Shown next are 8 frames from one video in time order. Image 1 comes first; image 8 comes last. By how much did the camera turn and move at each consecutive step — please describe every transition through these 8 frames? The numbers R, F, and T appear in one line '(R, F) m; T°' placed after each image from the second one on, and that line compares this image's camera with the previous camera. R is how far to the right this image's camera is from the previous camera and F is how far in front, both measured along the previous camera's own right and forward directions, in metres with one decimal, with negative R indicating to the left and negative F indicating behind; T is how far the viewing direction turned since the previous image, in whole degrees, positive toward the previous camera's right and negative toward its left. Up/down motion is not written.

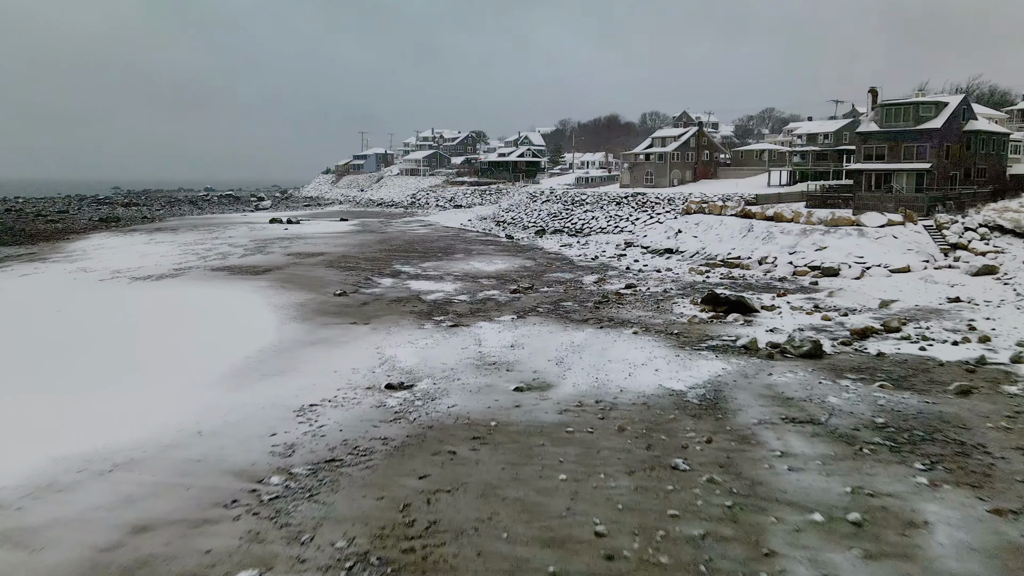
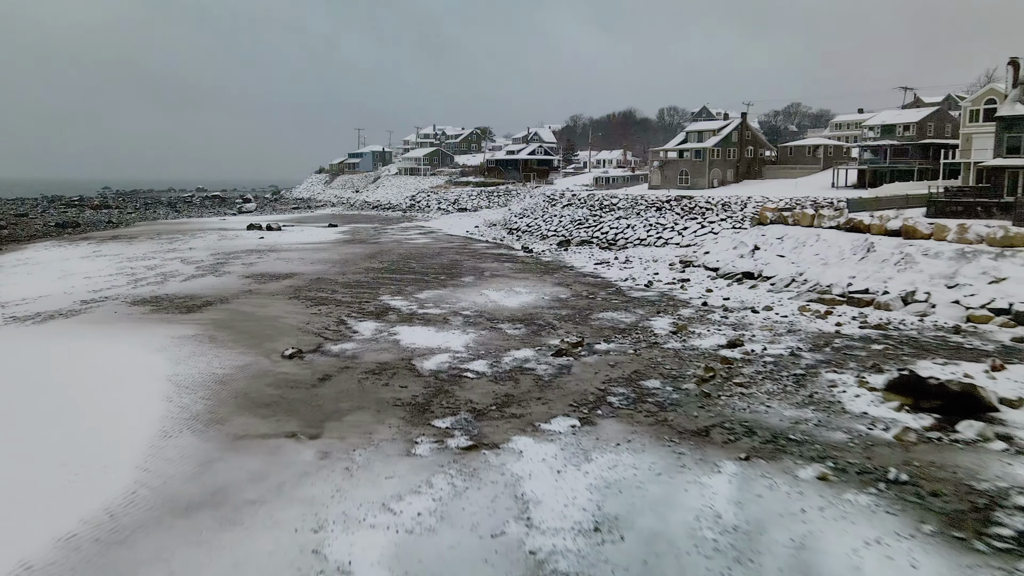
(-0.6, +6.1) m; 0°
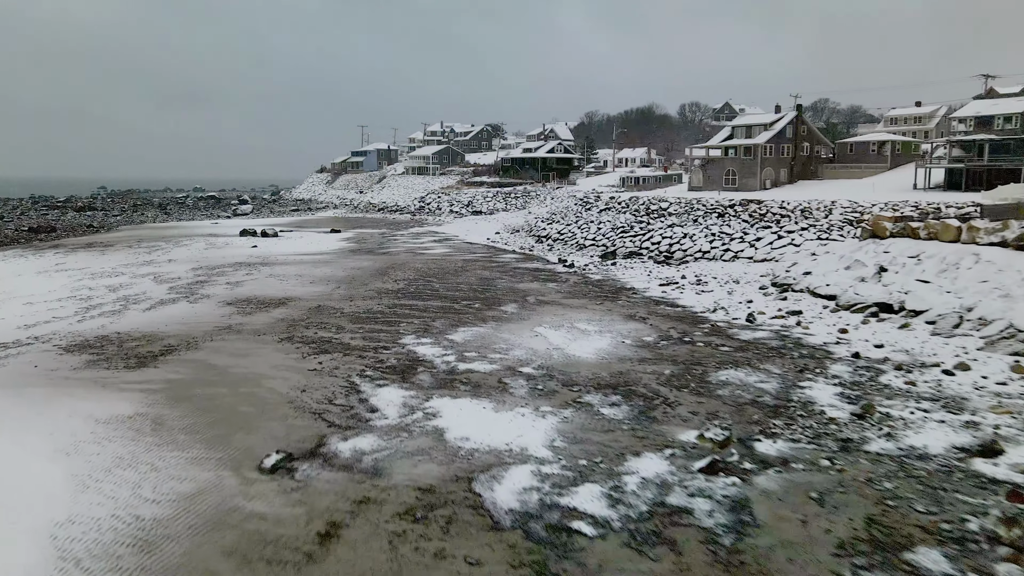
(-1.1, +4.4) m; 0°
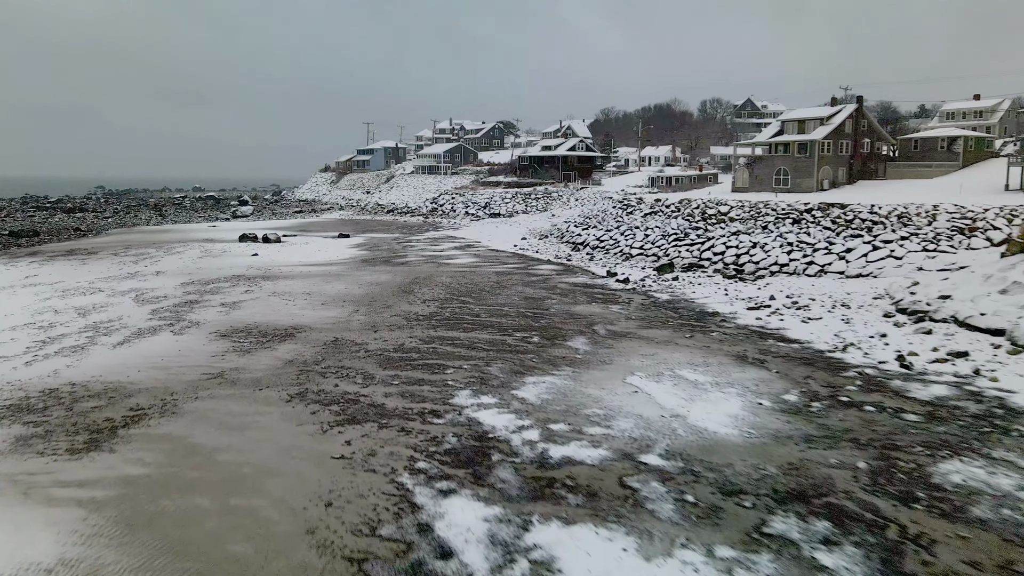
(-1.2, +3.4) m; 0°
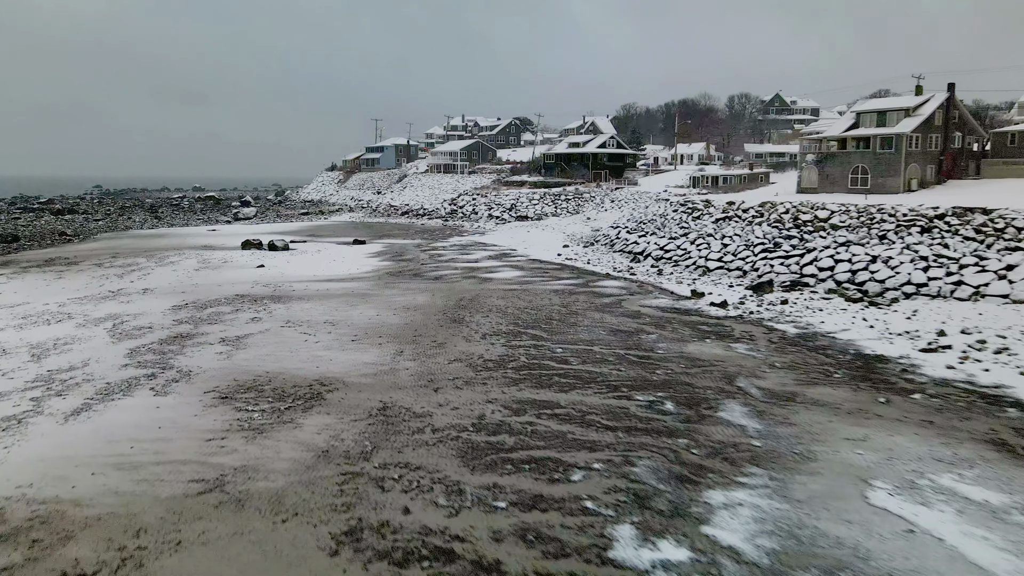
(-1.5, +3.9) m; 0°
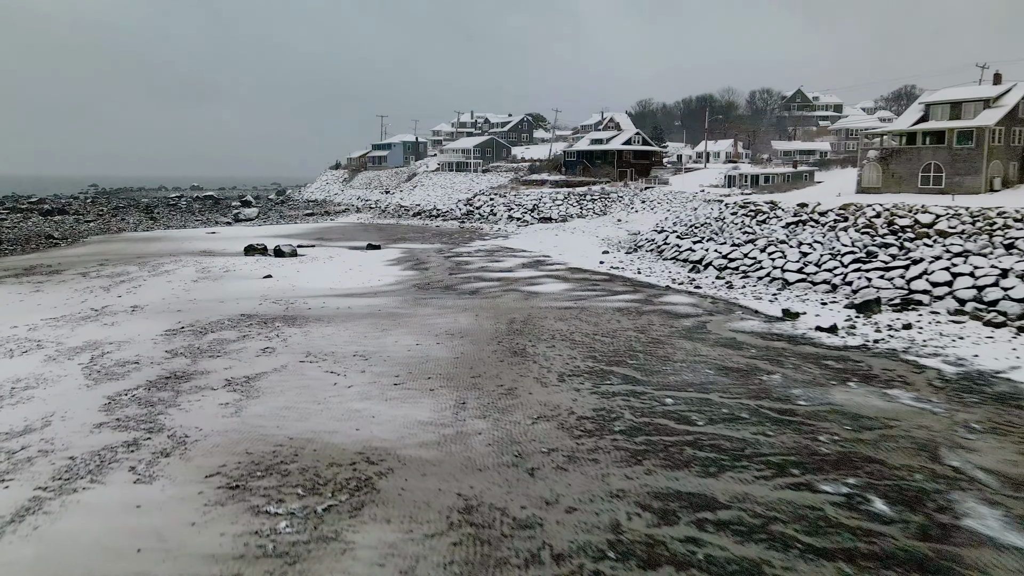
(-1.2, +2.9) m; 0°
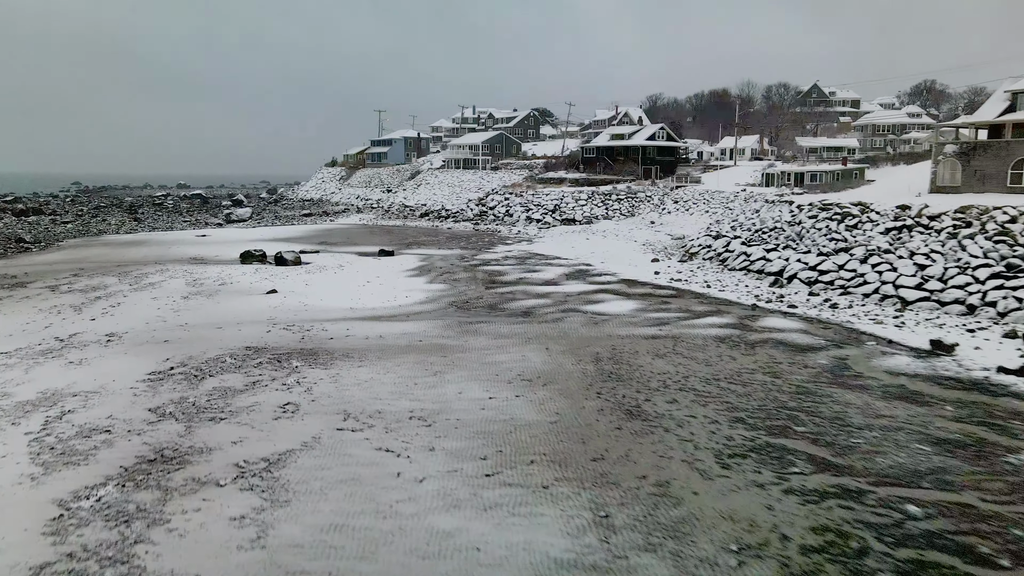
(-1.4, +3.2) m; +1°
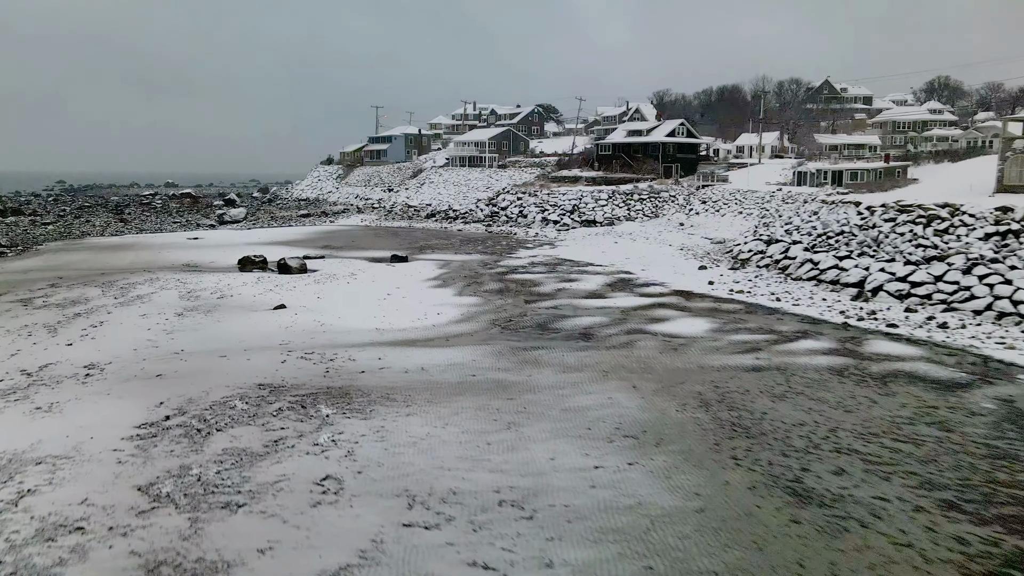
(-1.1, +2.3) m; +1°
